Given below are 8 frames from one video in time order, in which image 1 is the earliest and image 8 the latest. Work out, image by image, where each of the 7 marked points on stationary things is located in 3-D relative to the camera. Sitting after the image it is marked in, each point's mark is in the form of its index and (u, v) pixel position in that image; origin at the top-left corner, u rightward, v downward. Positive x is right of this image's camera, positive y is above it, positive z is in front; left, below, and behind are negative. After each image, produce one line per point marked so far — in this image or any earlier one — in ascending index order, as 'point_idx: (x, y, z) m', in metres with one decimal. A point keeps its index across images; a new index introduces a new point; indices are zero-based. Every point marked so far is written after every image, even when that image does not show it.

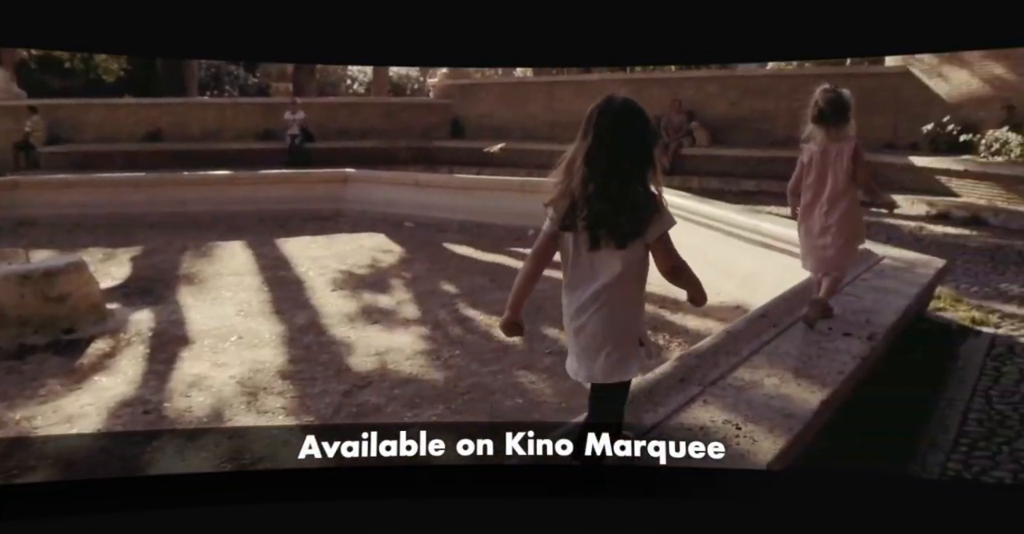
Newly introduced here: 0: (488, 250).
0: (-0.3, +0.1, +5.7) m
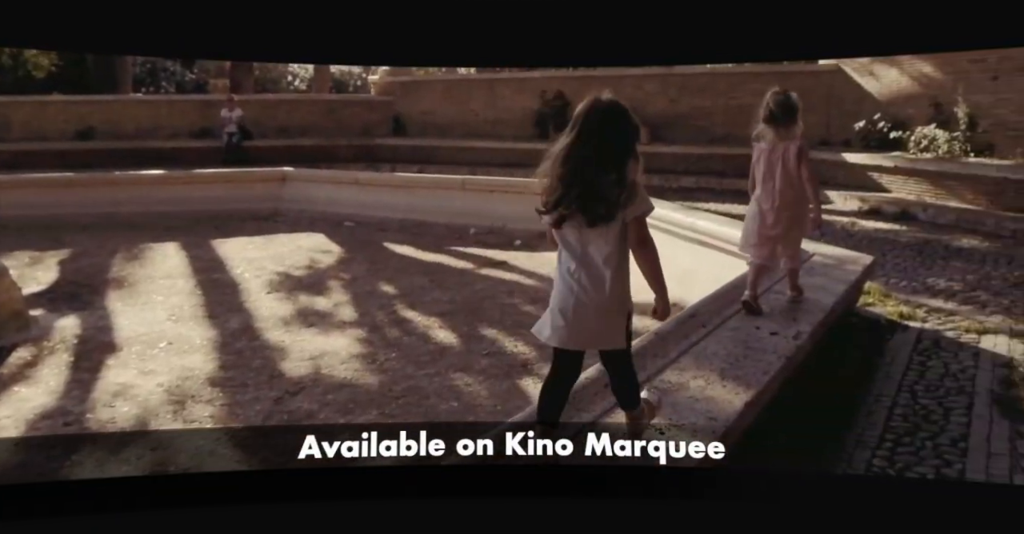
0: (-0.8, +0.1, +5.6) m
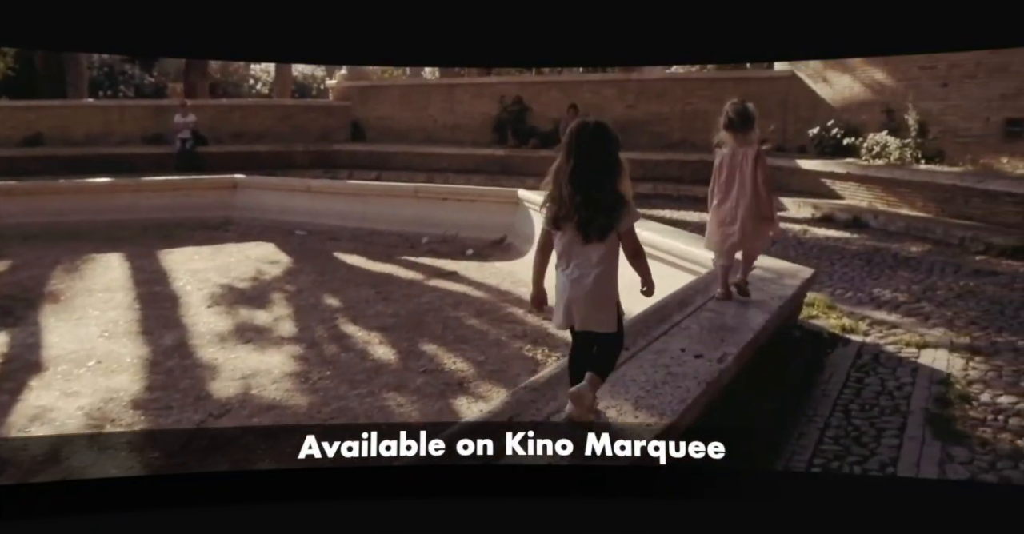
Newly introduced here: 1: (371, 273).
0: (-1.1, +0.1, +5.5) m
1: (-1.1, 0.0, +5.1) m
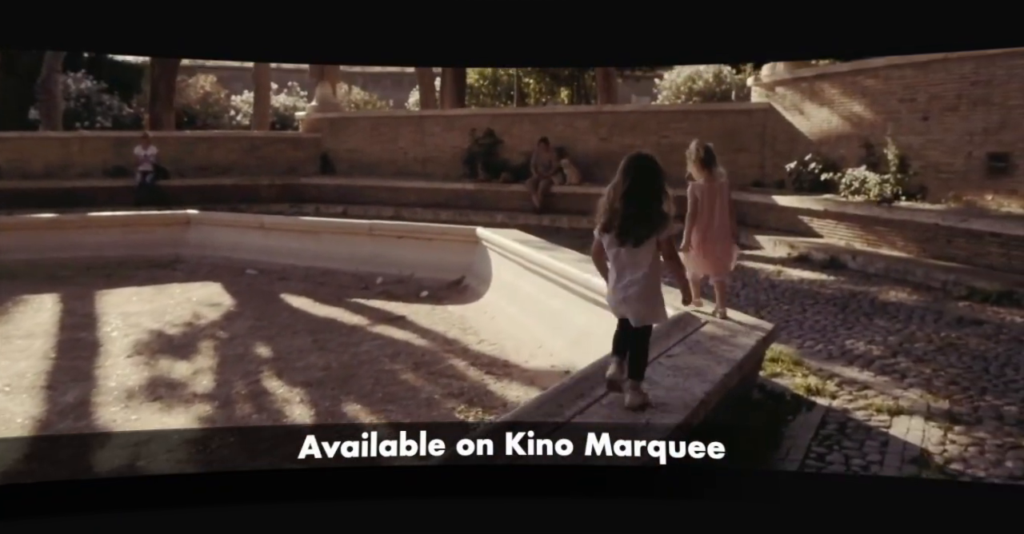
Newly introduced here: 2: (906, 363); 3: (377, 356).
0: (-1.5, -0.3, +5.1) m
1: (-1.5, -0.3, +4.7) m
2: (+2.0, -0.5, +3.3) m
3: (-0.8, -0.5, +3.9) m
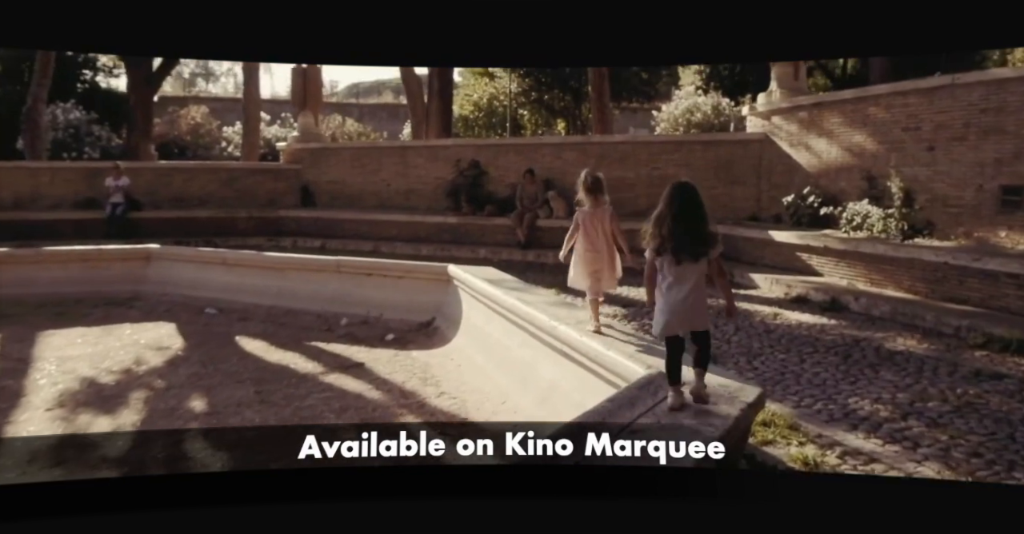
0: (-1.7, -0.6, +4.7) m
1: (-1.7, -0.6, +4.3) m
2: (+1.8, -0.7, +2.9) m
3: (-1.0, -0.8, +3.5) m
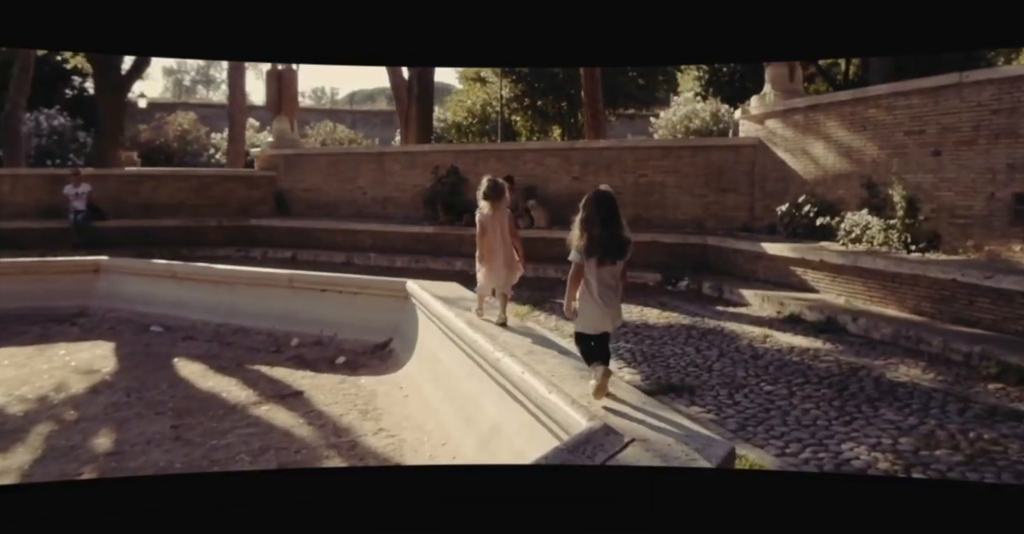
0: (-1.9, -0.7, +4.3) m
1: (-1.9, -0.7, +3.9) m
2: (+1.6, -0.8, +2.4) m
3: (-1.3, -0.9, +3.1) m
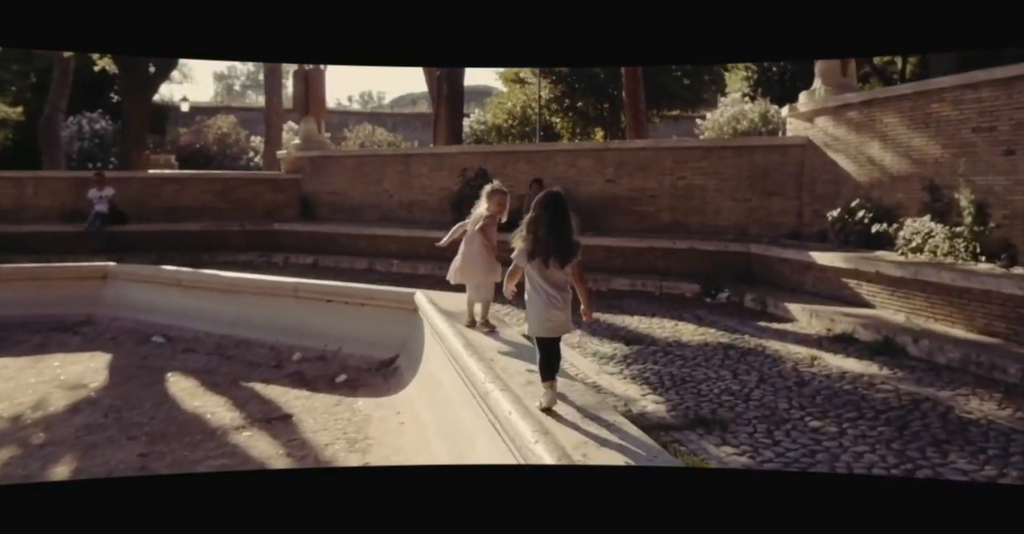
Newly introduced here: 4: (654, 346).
0: (-1.9, -0.7, +4.0) m
1: (-1.9, -0.8, +3.6) m
2: (+1.5, -0.9, +1.9) m
3: (-1.3, -0.9, +2.7) m
4: (+1.0, -0.5, +4.5) m
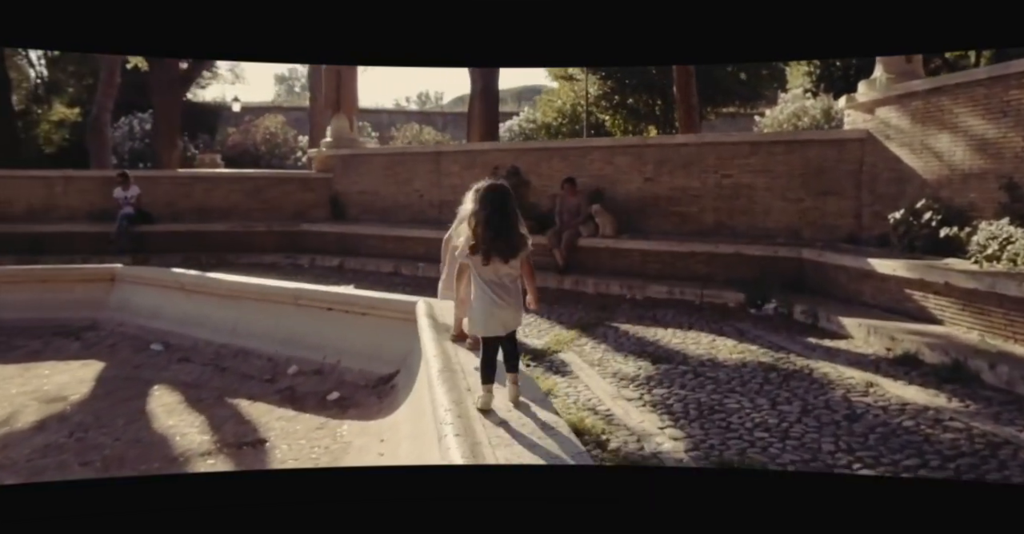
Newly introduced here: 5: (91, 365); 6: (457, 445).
0: (-1.8, -0.8, +3.8) m
1: (-1.9, -0.8, +3.4) m
2: (+1.3, -1.0, +1.4) m
3: (-1.3, -1.0, +2.4) m
4: (+1.1, -0.6, +4.0) m
5: (-2.8, -0.7, +4.5) m
6: (-0.1, -0.5, +1.8) m
